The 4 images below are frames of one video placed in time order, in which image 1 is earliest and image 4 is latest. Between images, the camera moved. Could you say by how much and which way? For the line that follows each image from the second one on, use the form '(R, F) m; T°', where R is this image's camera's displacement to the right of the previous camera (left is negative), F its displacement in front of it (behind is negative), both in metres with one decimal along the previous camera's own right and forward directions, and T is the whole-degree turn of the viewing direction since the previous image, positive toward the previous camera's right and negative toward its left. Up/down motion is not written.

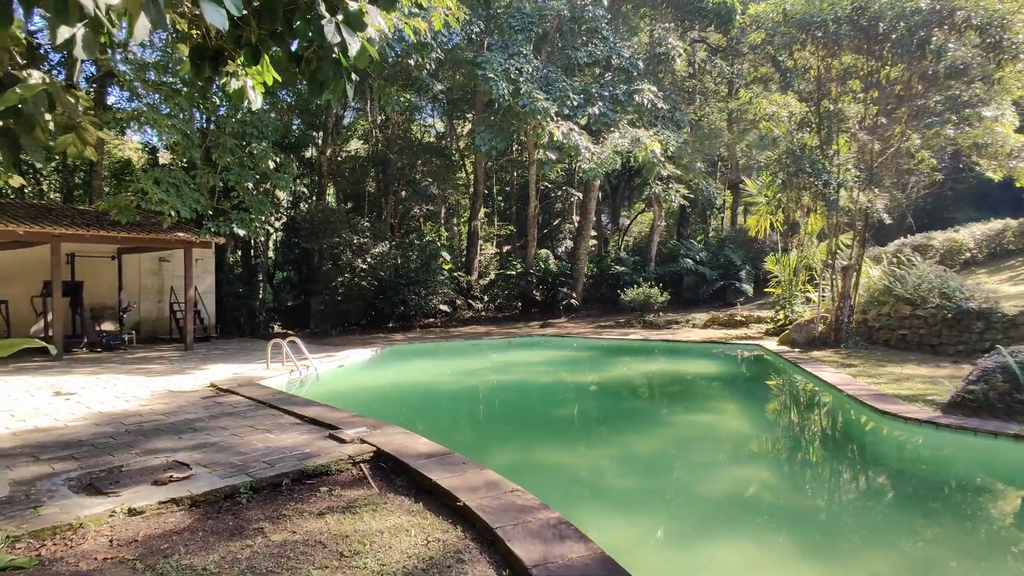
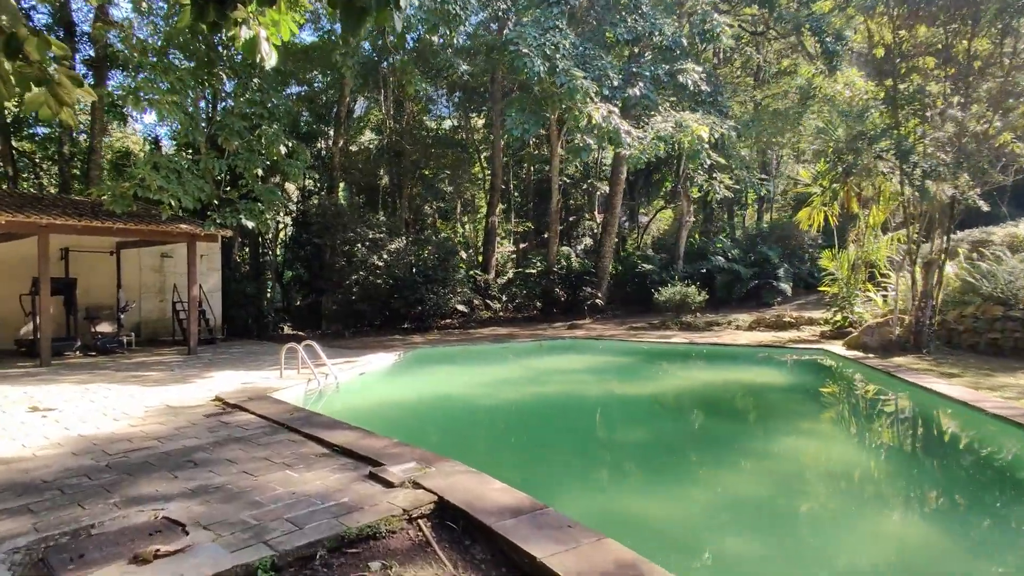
(-0.6, +1.1) m; 0°
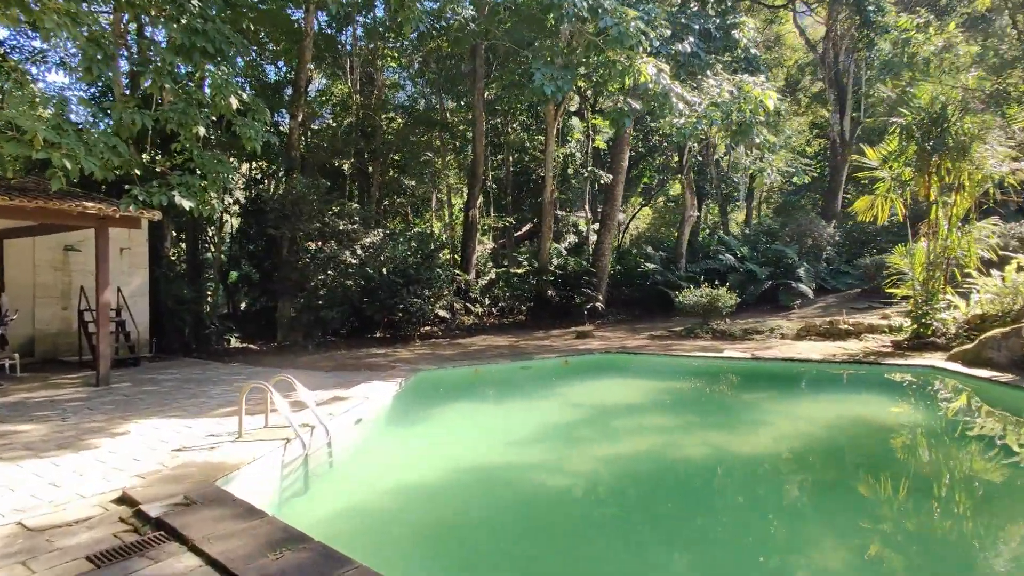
(-1.2, +2.6) m; +5°
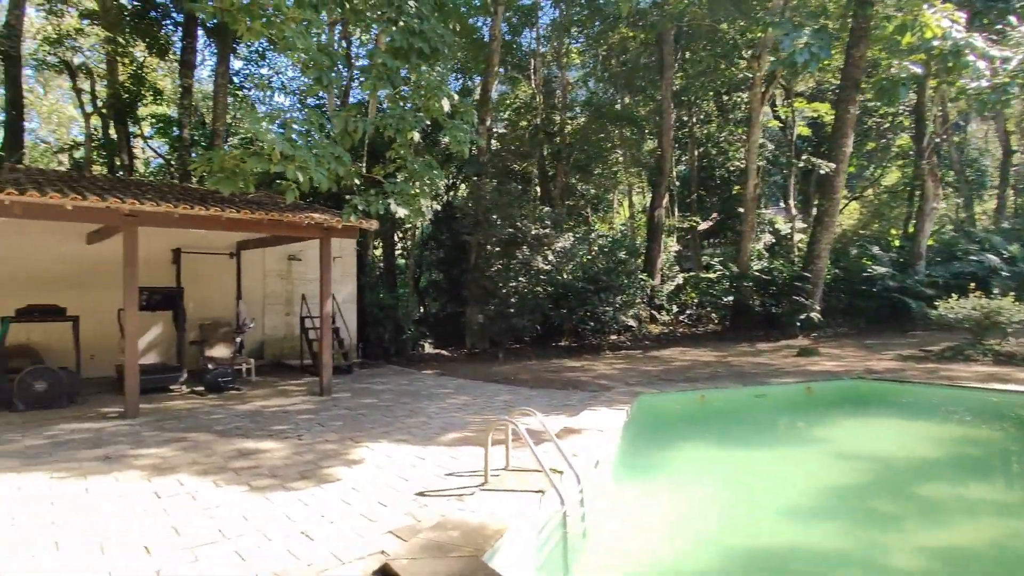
(-1.0, +0.9) m; -15°
